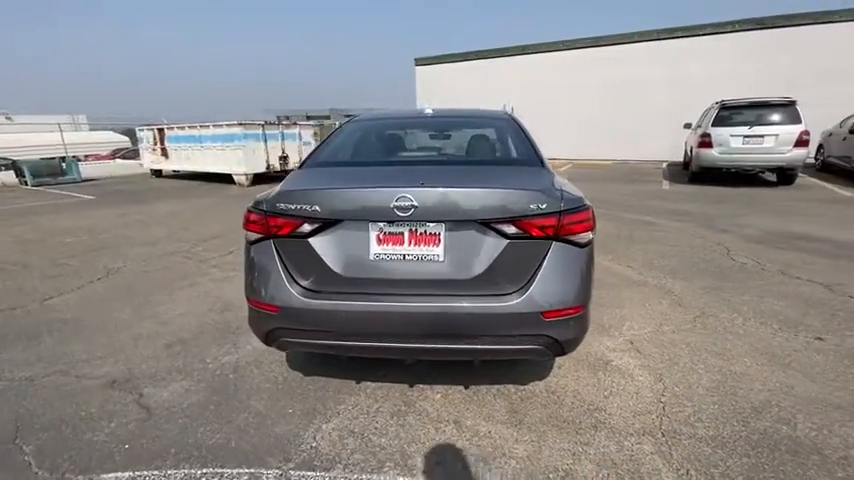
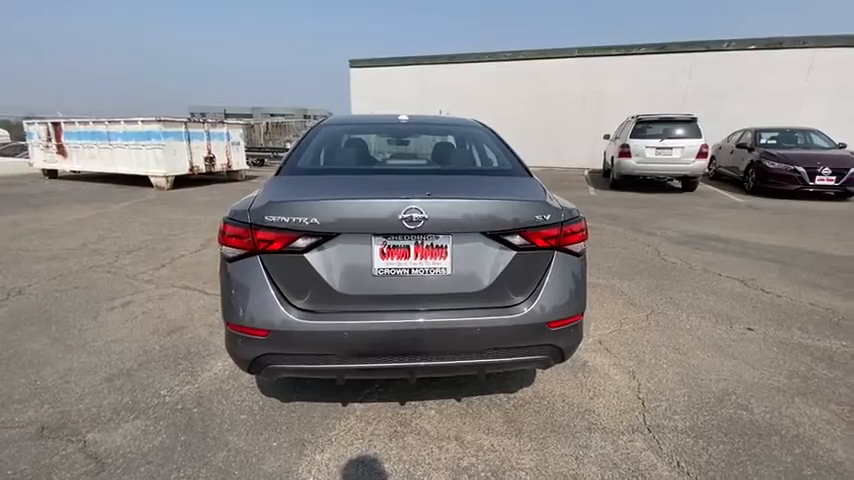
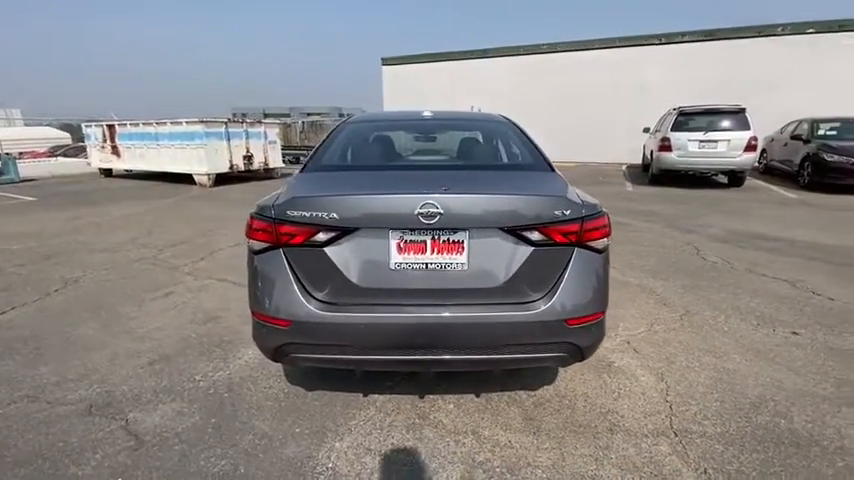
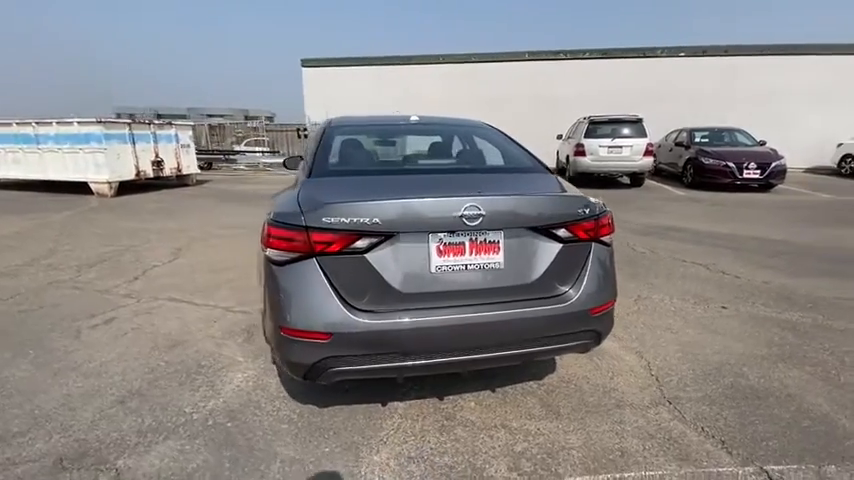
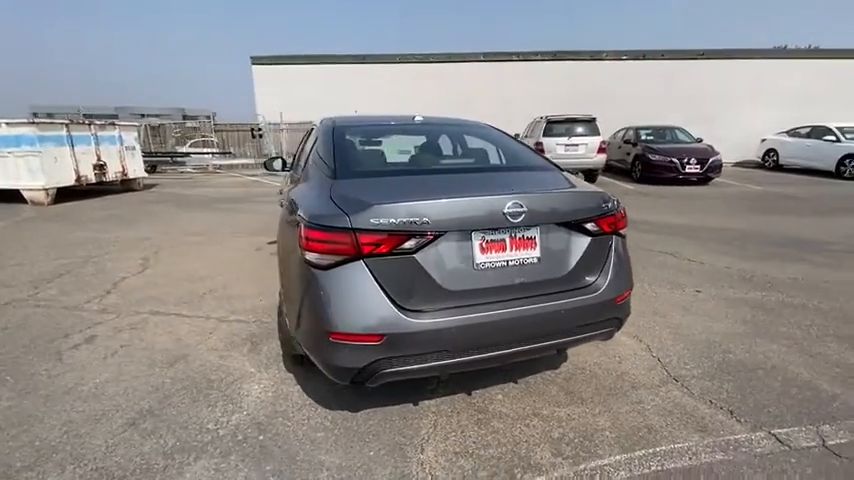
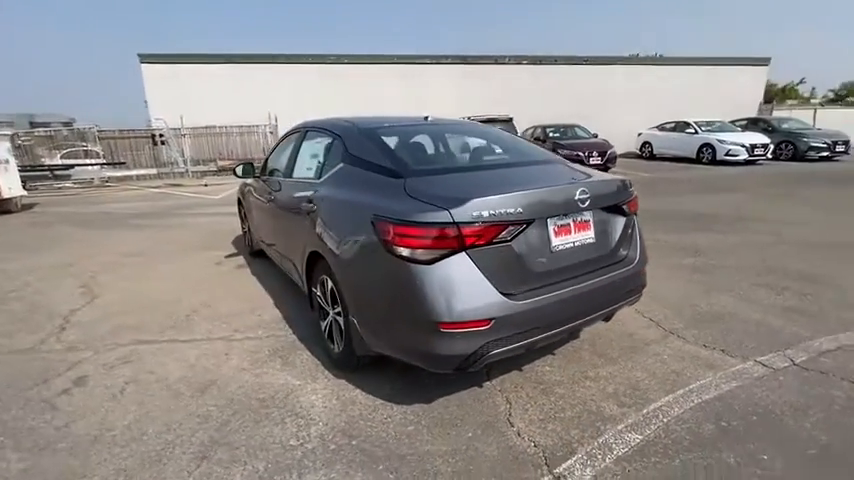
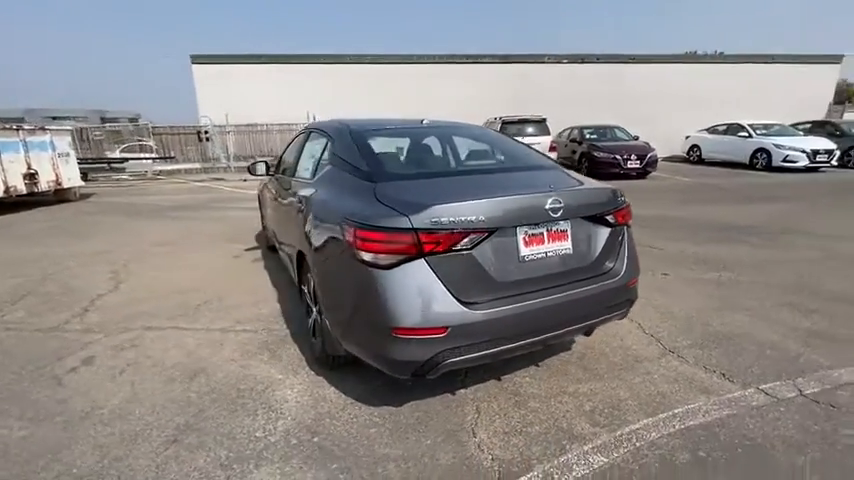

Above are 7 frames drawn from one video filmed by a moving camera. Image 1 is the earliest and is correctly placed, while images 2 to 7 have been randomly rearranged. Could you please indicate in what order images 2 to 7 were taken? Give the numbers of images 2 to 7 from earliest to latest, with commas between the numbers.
3, 2, 4, 5, 7, 6
